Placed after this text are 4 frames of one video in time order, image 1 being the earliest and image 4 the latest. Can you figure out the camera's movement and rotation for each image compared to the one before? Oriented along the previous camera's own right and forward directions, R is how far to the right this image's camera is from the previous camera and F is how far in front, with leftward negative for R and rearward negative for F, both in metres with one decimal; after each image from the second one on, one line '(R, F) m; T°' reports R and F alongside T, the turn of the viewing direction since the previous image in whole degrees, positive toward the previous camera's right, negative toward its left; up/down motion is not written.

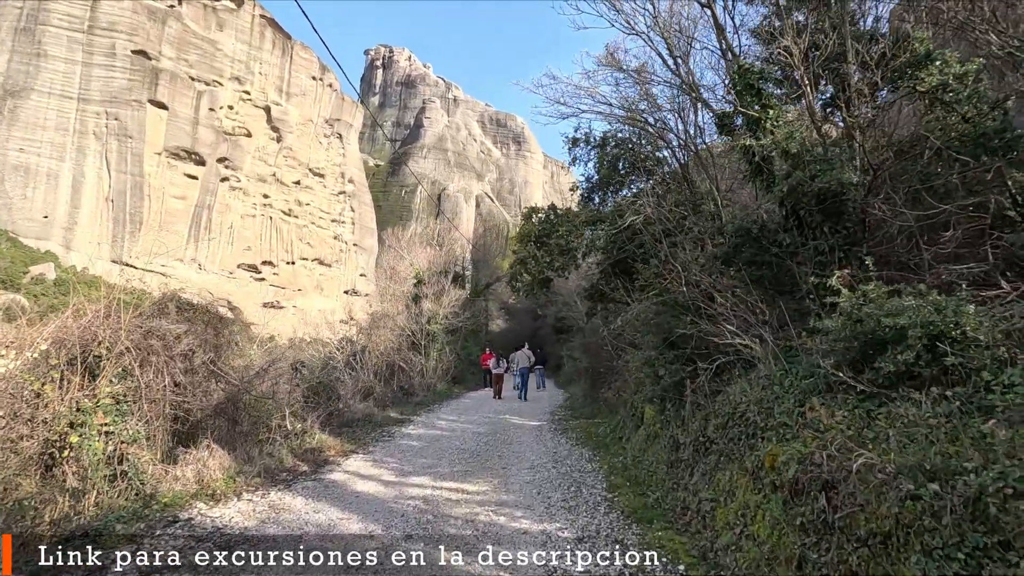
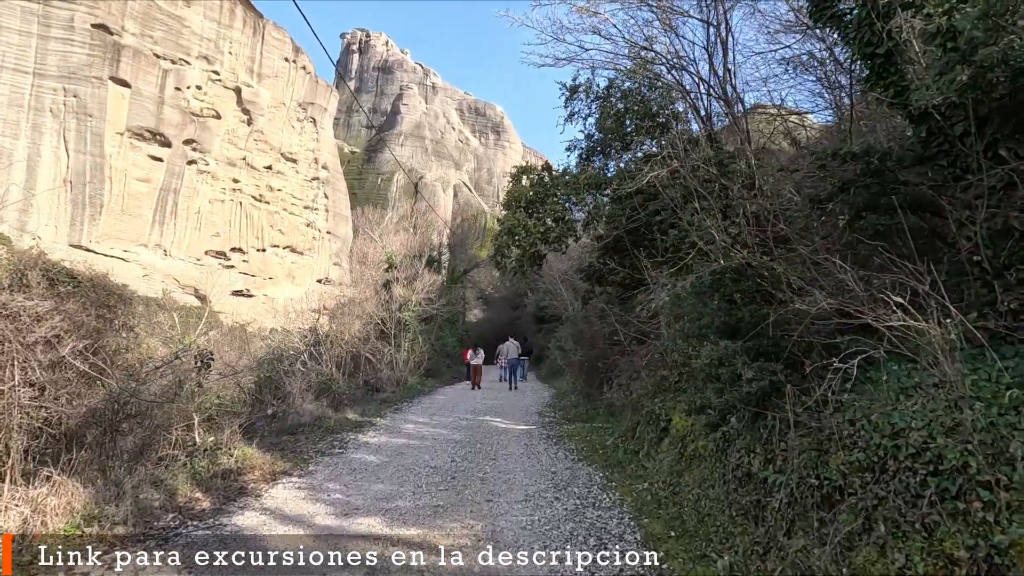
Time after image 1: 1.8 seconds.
(-0.1, +2.1) m; +2°
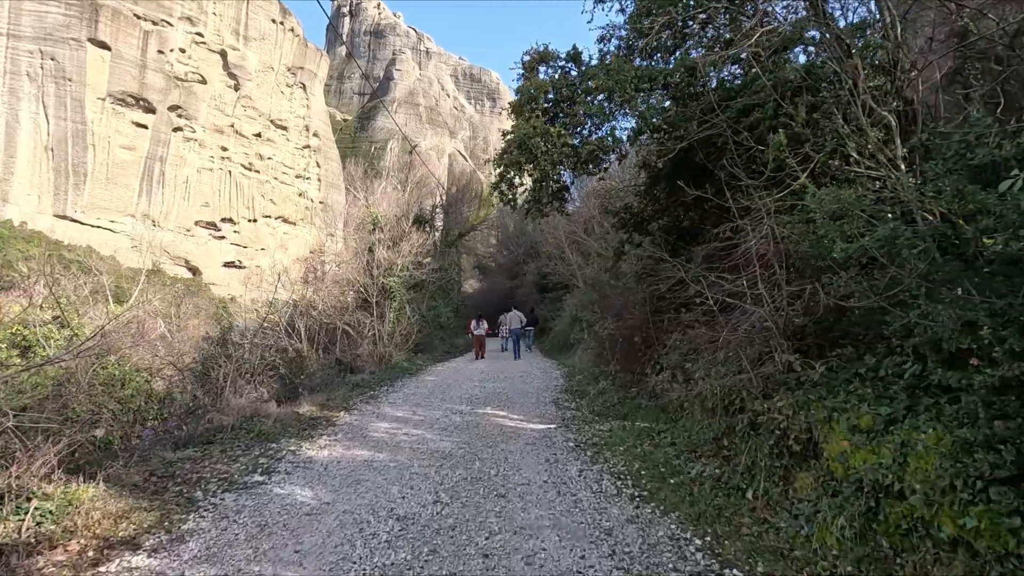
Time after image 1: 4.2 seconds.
(-0.2, +2.9) m; 0°
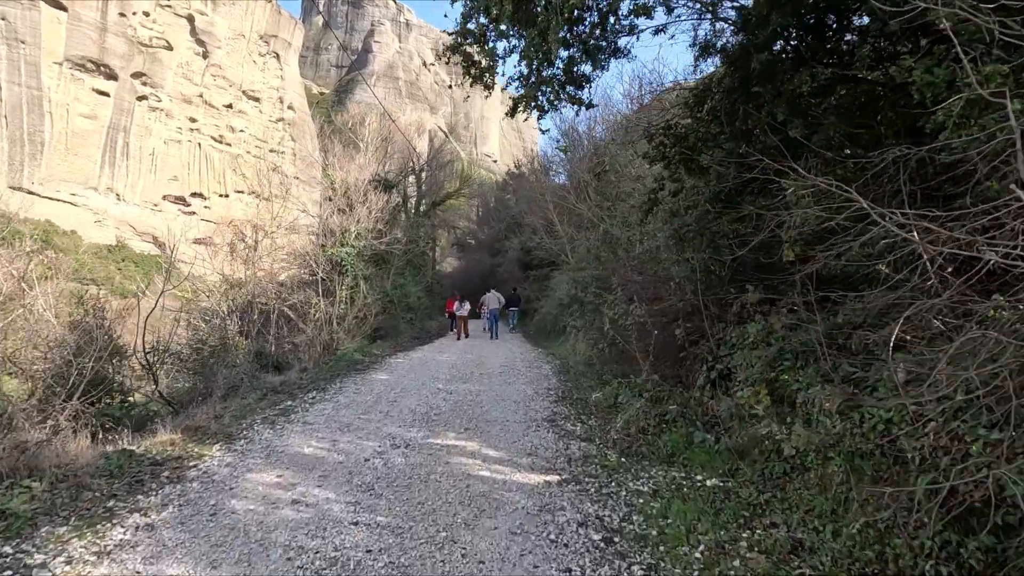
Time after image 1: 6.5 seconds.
(0.0, +3.0) m; +2°
